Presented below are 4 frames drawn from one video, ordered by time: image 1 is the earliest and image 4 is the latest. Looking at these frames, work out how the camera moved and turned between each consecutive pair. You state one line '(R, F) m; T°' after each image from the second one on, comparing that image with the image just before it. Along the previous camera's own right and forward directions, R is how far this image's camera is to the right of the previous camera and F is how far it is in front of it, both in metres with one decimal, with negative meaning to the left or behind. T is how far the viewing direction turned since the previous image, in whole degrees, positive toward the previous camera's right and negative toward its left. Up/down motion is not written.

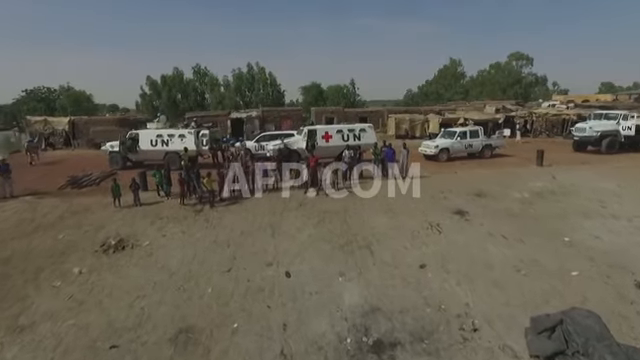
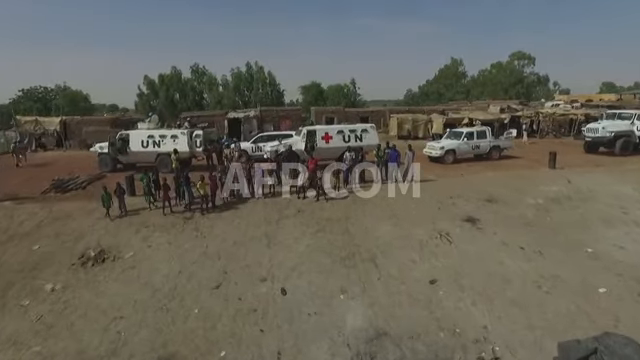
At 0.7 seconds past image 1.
(0.0, +1.2) m; 0°
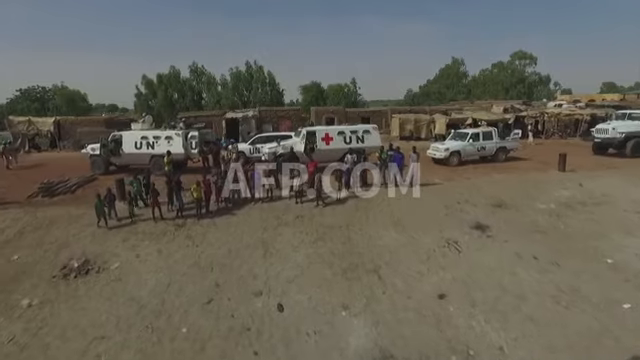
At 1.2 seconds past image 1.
(0.0, +0.9) m; 0°
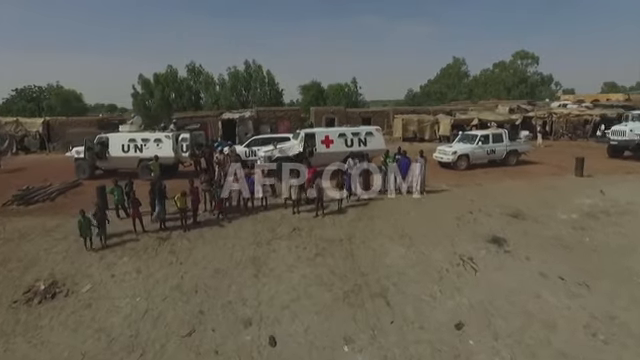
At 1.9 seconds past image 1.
(0.0, +1.4) m; 0°
